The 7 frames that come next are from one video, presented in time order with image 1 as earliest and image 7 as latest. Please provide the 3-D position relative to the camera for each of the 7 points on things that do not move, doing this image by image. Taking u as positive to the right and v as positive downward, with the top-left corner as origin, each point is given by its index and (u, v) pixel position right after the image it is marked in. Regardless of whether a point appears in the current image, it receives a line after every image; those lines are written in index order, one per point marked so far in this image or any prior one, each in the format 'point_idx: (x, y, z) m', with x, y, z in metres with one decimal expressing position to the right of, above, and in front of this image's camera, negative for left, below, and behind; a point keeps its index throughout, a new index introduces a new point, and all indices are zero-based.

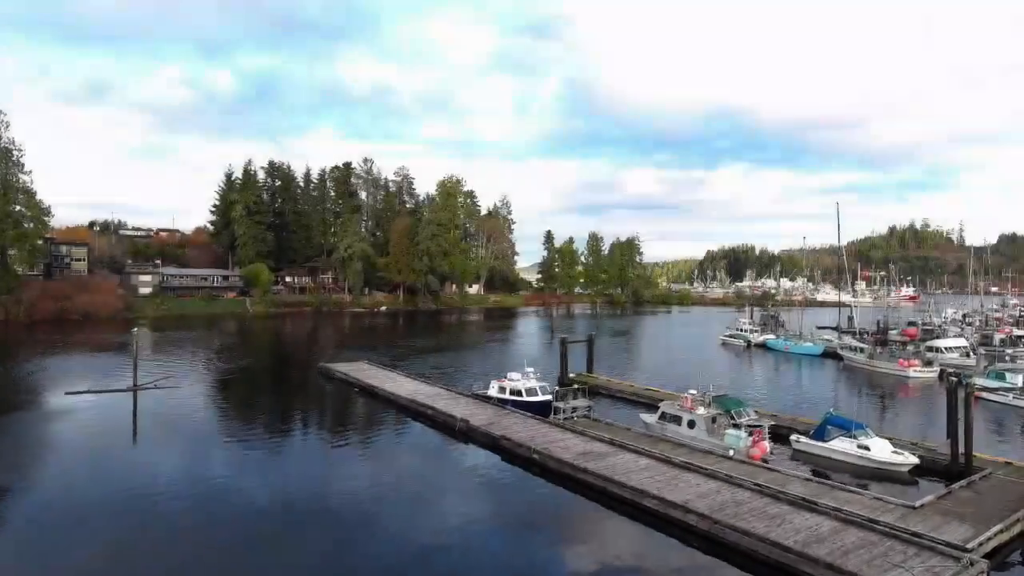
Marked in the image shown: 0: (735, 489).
0: (+7.2, -6.5, +19.8) m
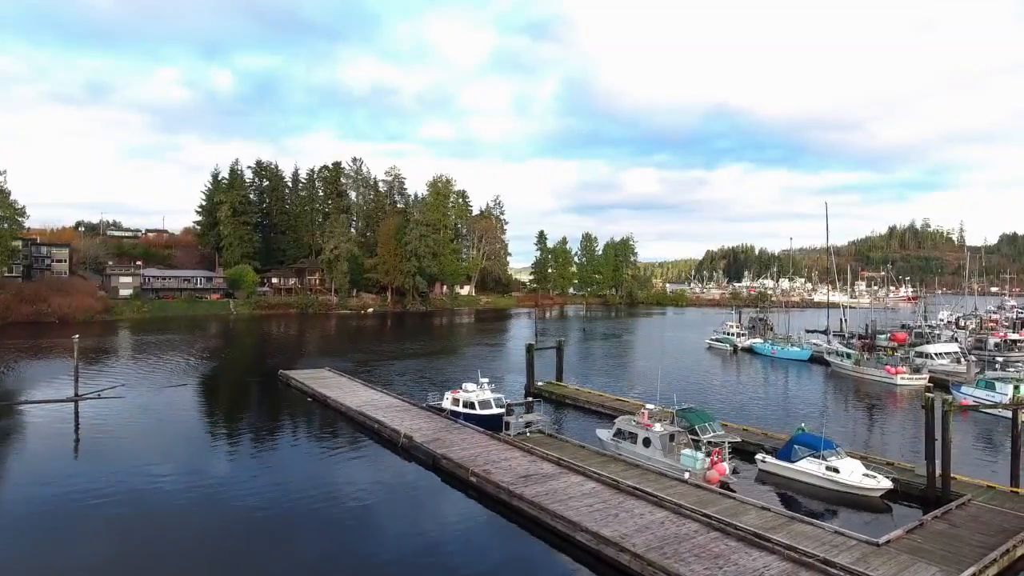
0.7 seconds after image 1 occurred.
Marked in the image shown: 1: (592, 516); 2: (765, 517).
0: (+4.9, -6.7, +17.7) m
1: (+2.3, -6.7, +18.0) m
2: (+7.5, -6.8, +18.1) m
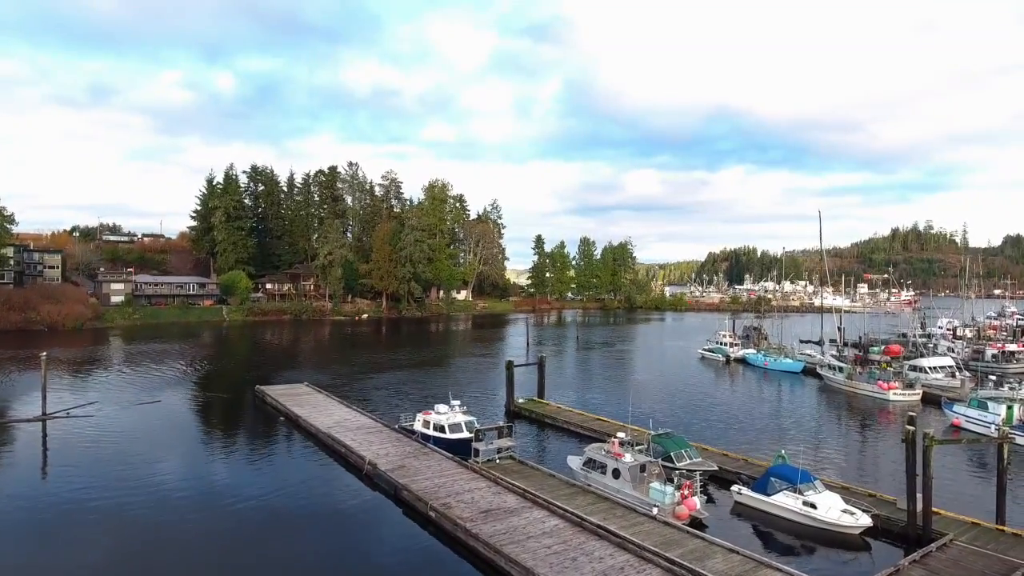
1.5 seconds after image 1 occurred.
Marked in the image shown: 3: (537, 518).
0: (+3.6, -7.6, +16.7) m
1: (+1.0, -7.6, +17.0) m
2: (+6.1, -7.6, +17.1) m
3: (+0.8, -7.5, +19.8) m
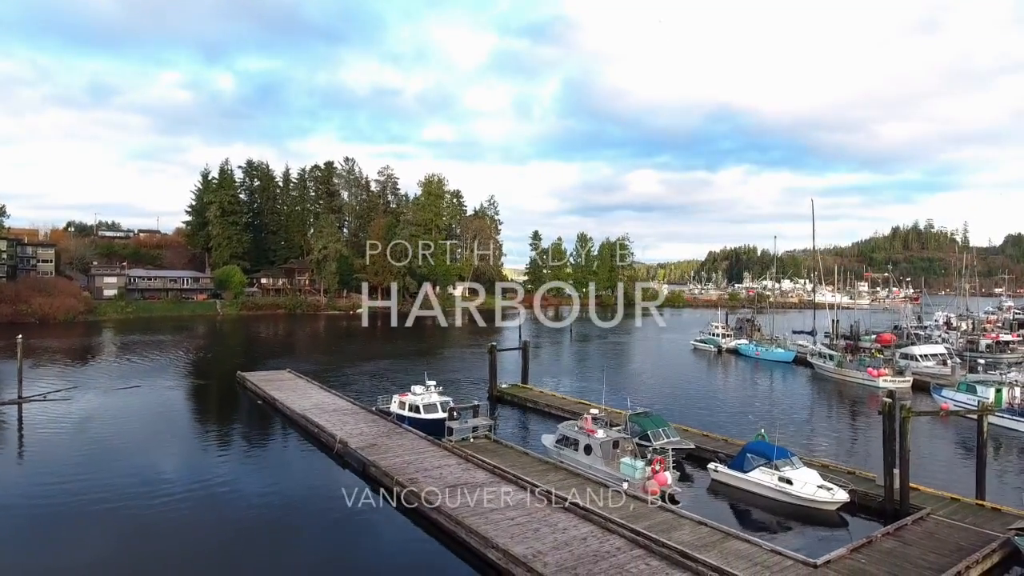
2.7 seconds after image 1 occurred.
0: (+2.5, -6.6, +16.2) m
1: (-0.1, -6.6, +16.5) m
2: (+5.1, -6.6, +16.6) m
3: (-0.2, -6.5, +19.3) m
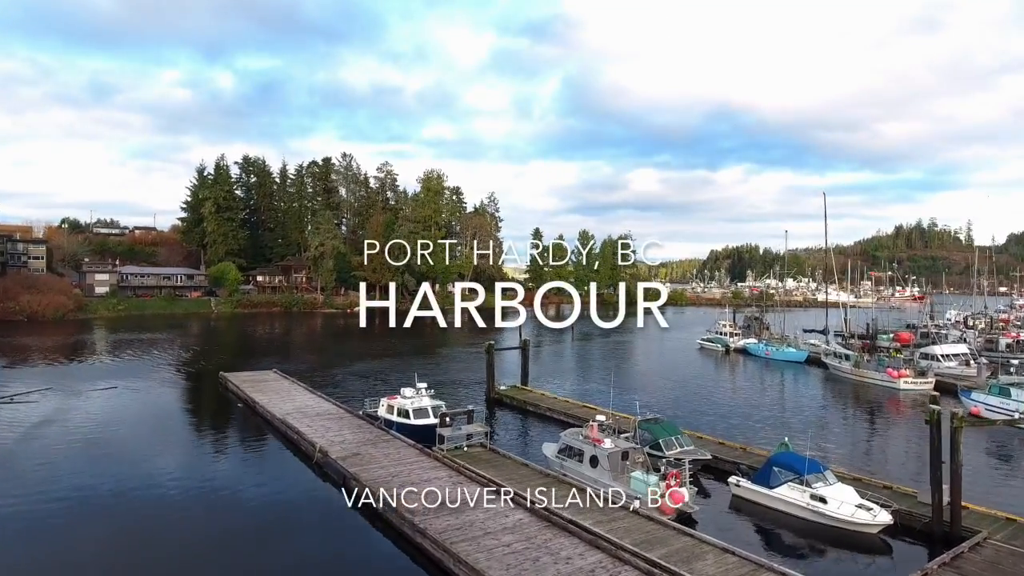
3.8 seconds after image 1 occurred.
0: (+2.4, -6.4, +13.9) m
1: (-0.2, -6.4, +14.2) m
2: (+5.0, -6.4, +14.3) m
3: (-0.3, -6.3, +17.0) m
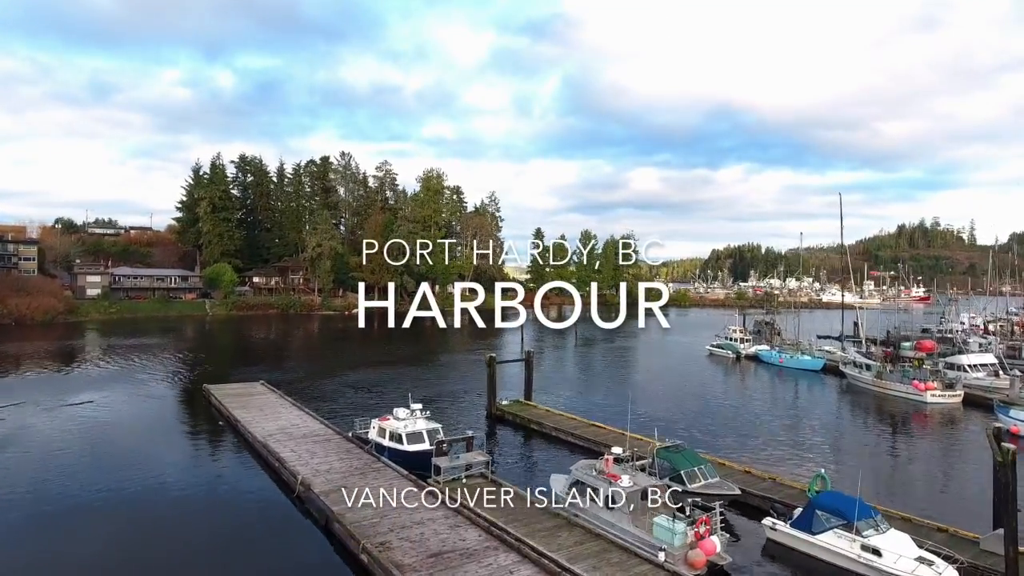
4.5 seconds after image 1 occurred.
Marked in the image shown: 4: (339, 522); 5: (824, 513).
0: (+2.5, -6.8, +11.6) m
1: (-0.1, -6.8, +11.9) m
2: (+5.1, -6.9, +11.9) m
3: (-0.2, -6.7, +14.7) m
4: (-5.0, -6.8, +17.7) m
5: (+8.4, -6.1, +16.7) m
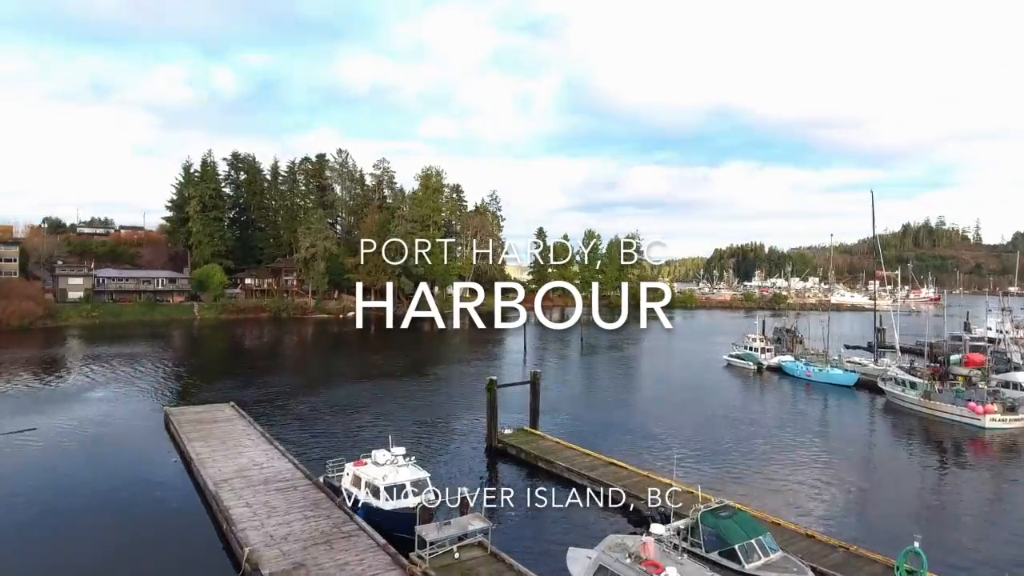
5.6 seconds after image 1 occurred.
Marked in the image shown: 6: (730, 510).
0: (+2.7, -7.4, +7.2) m
1: (+0.1, -7.4, +7.5) m
2: (+5.2, -7.4, +7.5) m
3: (-0.1, -7.3, +10.3) m
4: (-4.8, -7.4, +13.3) m
5: (+8.6, -6.6, +12.3) m
6: (+6.0, -6.1, +16.9) m
